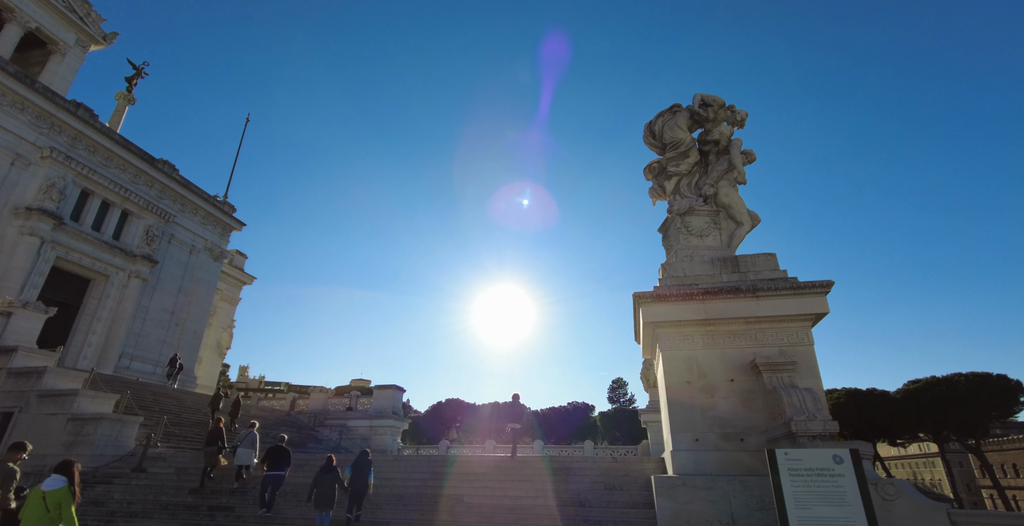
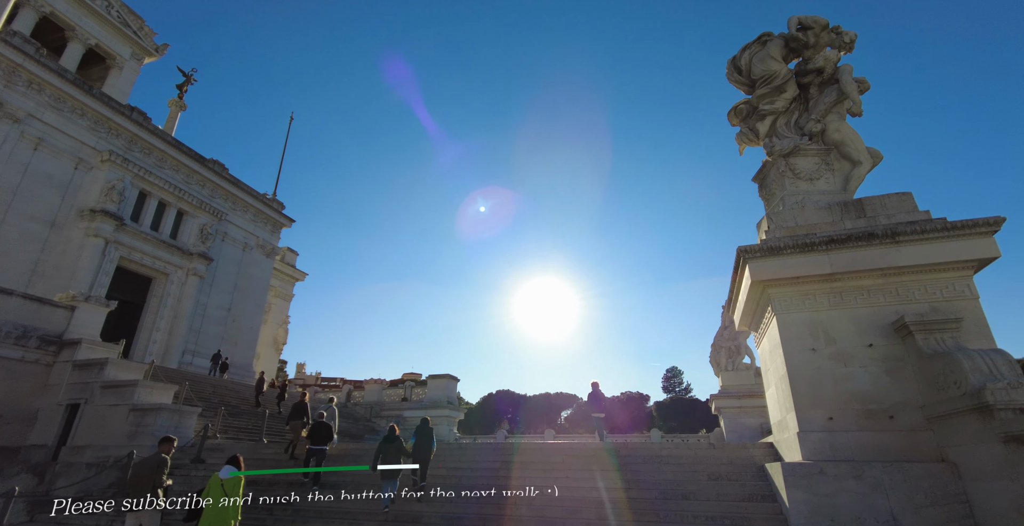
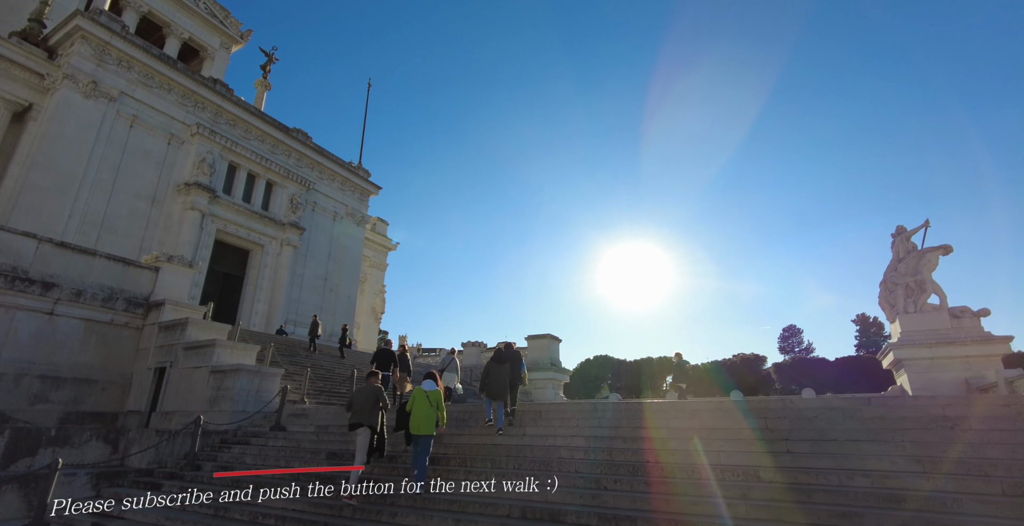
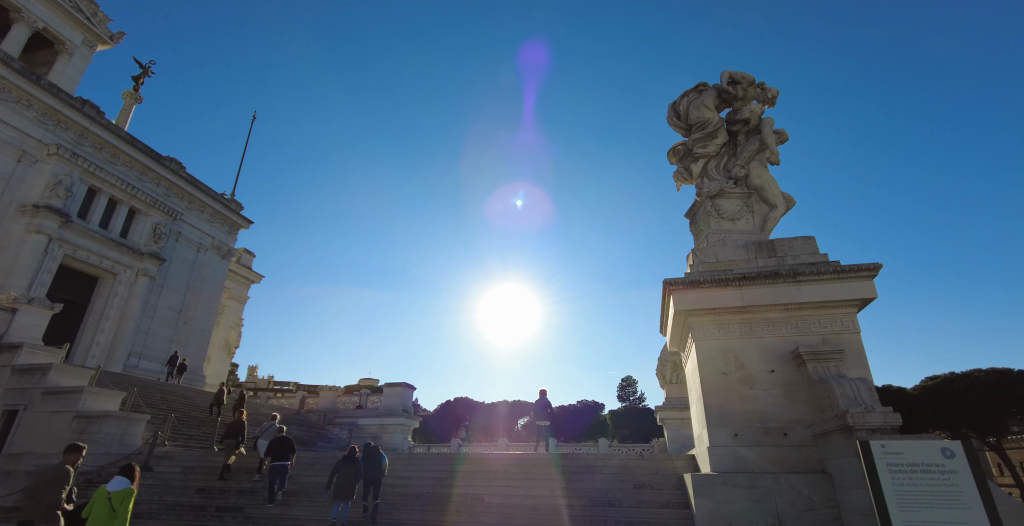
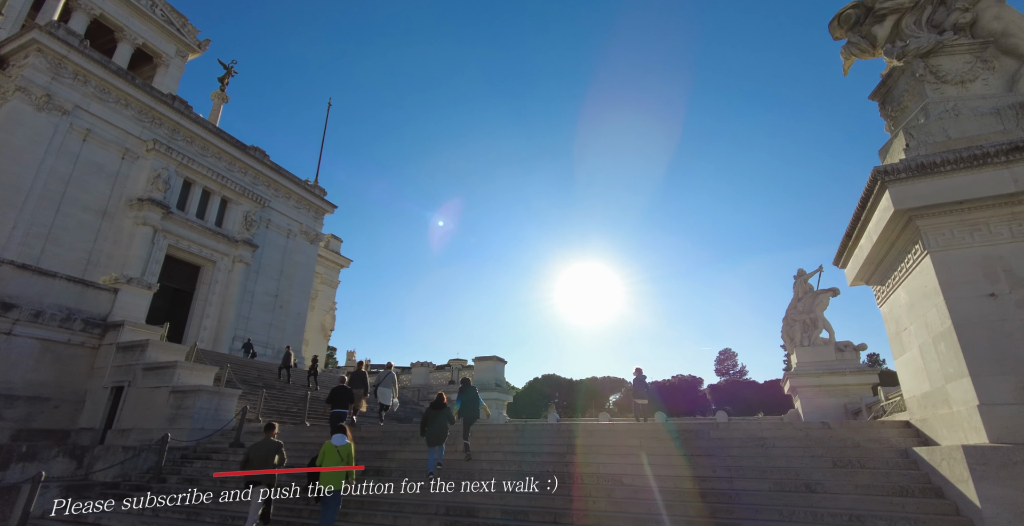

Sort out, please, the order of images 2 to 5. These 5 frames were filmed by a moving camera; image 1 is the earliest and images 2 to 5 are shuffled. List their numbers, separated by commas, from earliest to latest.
4, 2, 5, 3
